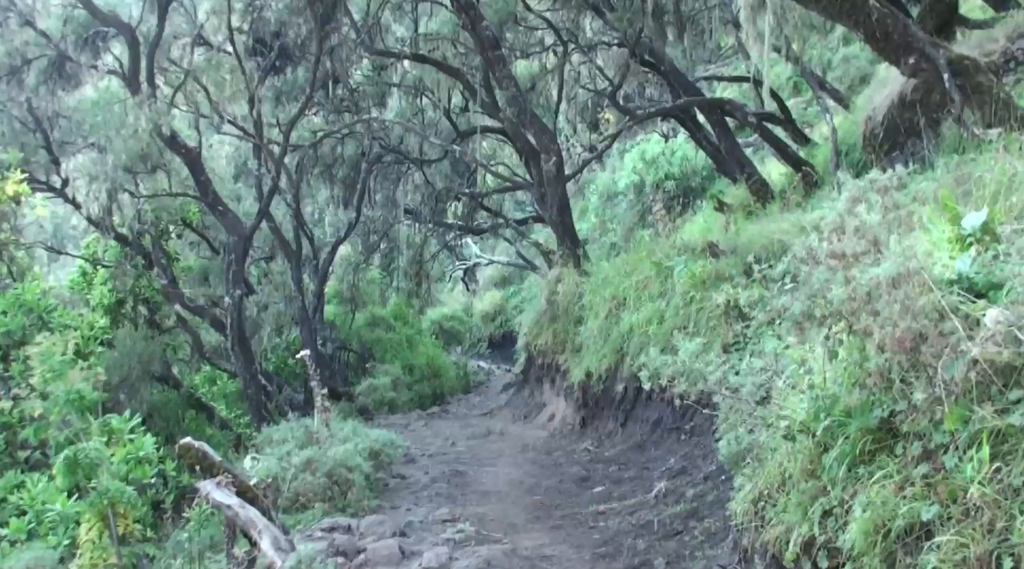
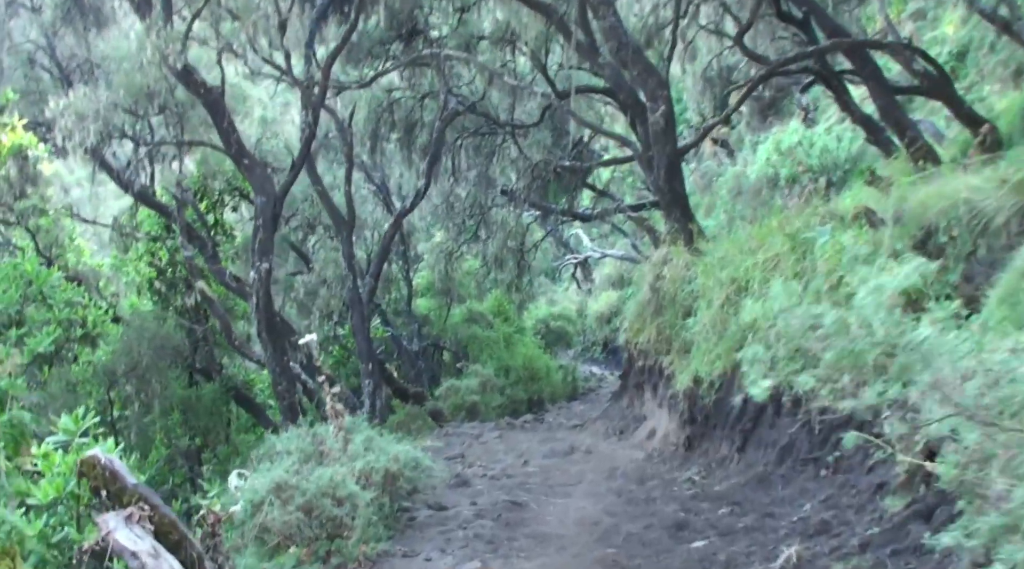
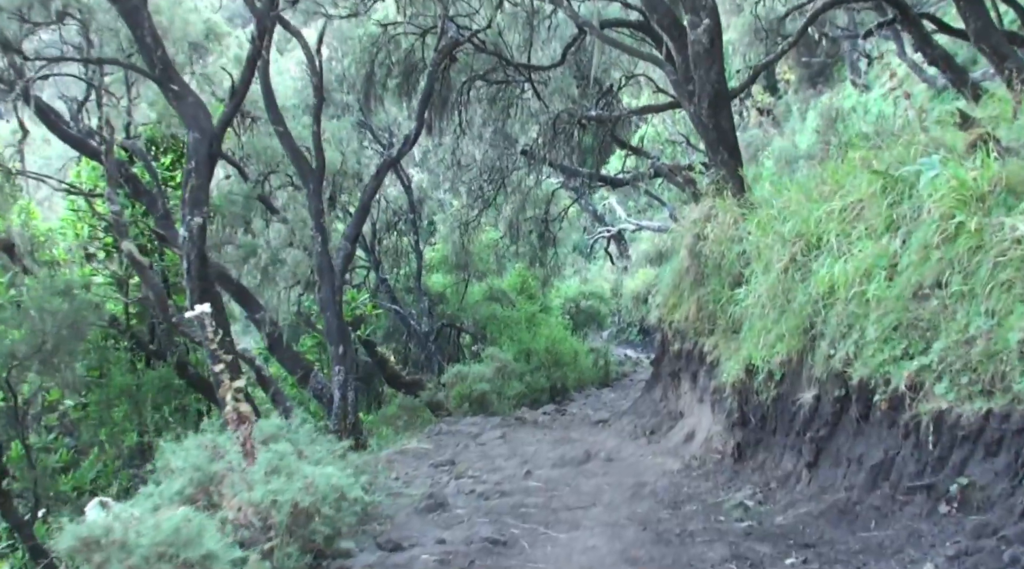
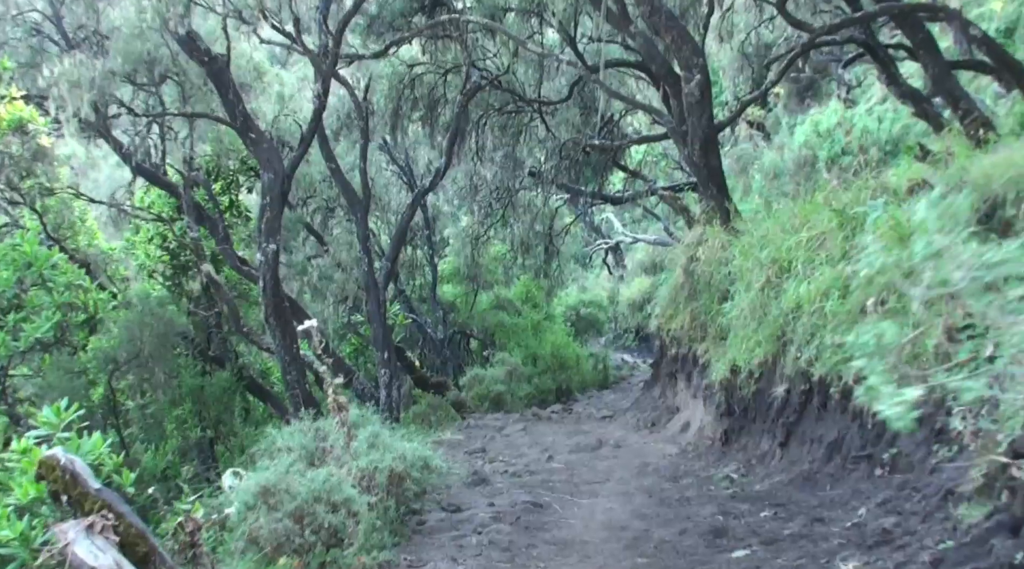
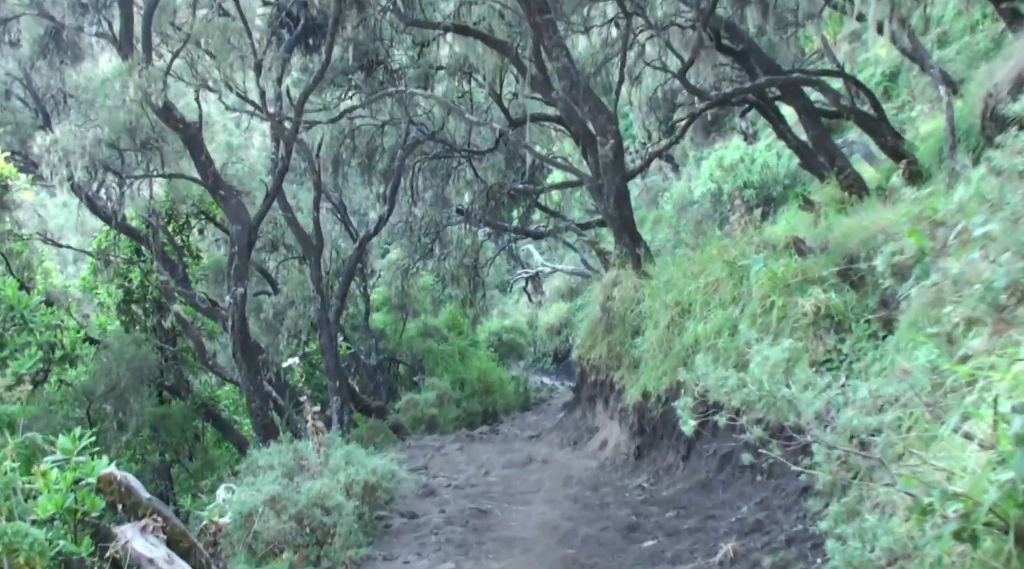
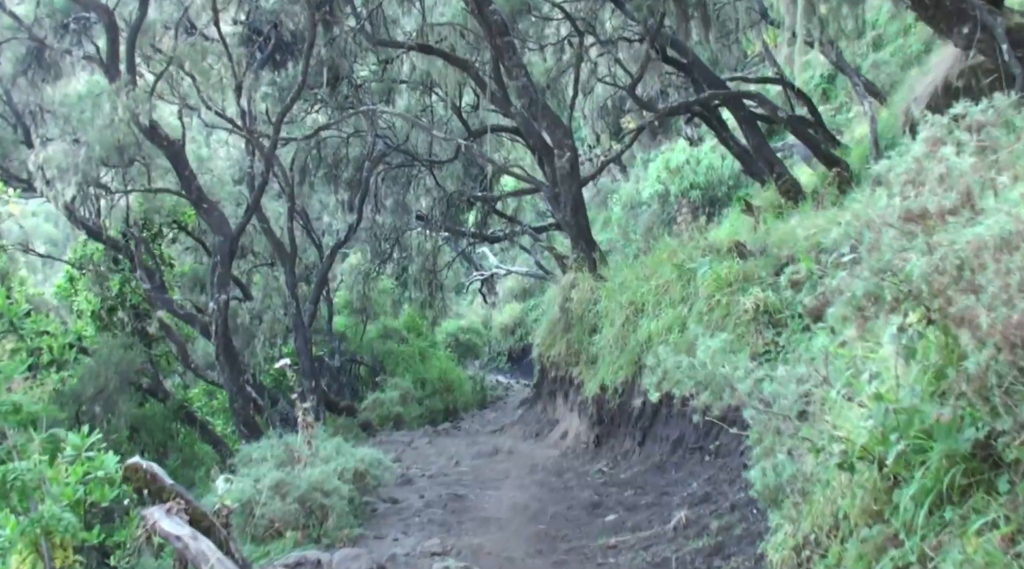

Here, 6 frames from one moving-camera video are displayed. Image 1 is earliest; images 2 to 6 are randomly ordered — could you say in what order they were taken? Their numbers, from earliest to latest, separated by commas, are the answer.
6, 5, 2, 4, 3
